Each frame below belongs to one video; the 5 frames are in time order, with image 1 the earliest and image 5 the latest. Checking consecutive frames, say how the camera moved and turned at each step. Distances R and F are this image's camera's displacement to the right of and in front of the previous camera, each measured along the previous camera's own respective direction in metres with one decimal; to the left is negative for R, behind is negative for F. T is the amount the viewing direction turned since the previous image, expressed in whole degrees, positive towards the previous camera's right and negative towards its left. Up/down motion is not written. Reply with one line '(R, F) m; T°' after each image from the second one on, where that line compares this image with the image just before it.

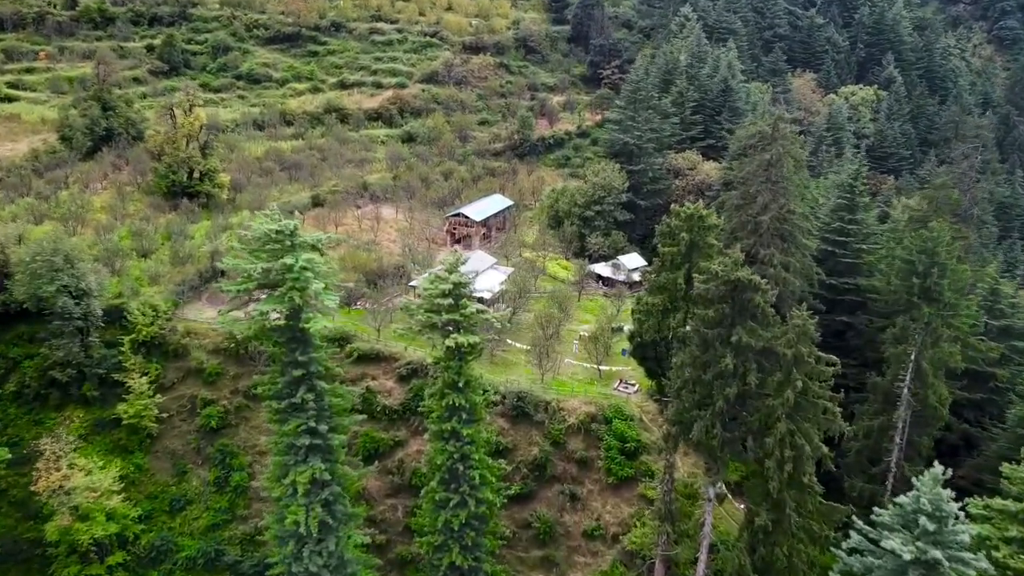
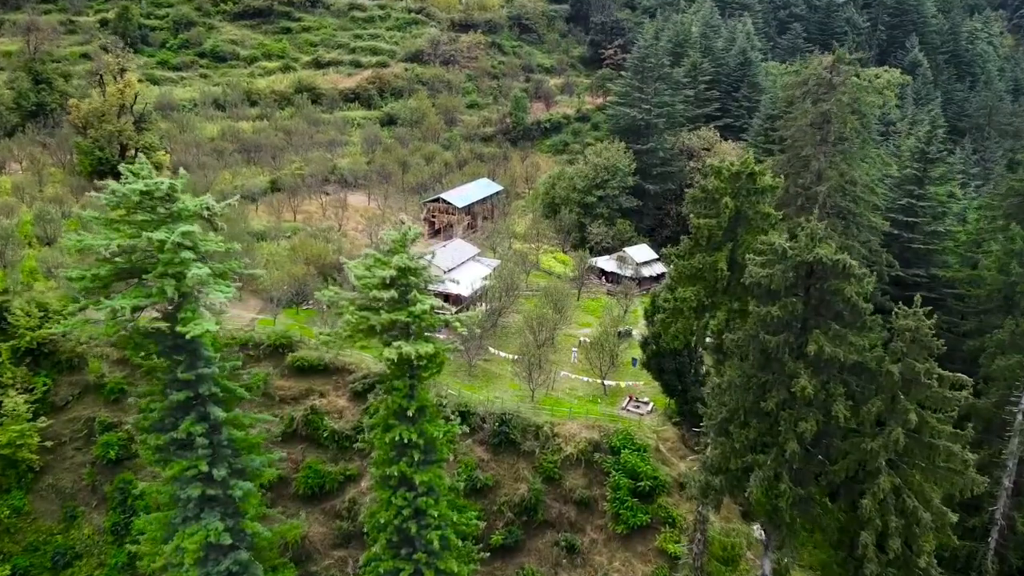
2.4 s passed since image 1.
(+0.4, +6.5) m; 0°
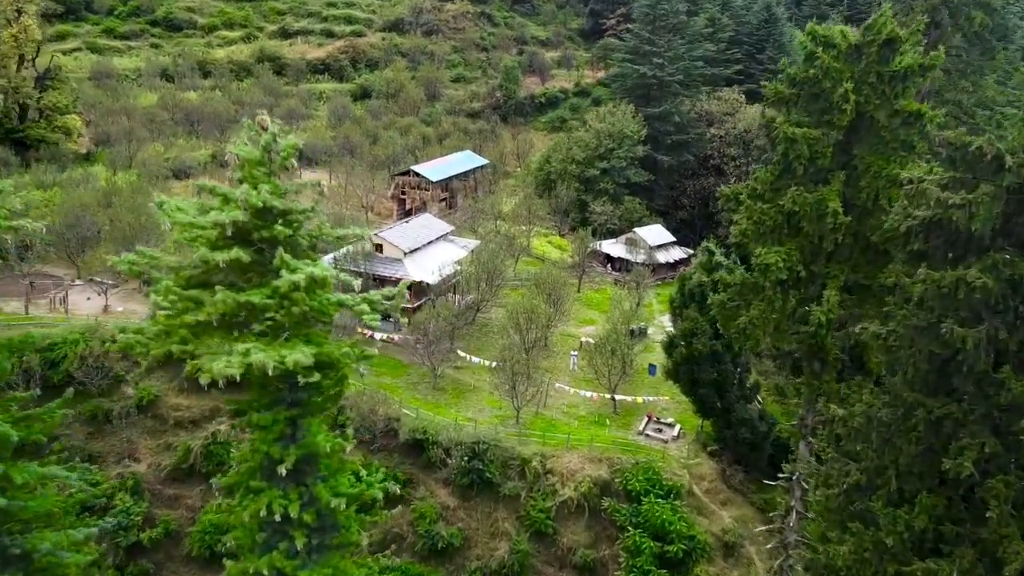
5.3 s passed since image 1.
(+0.4, +6.8) m; 0°
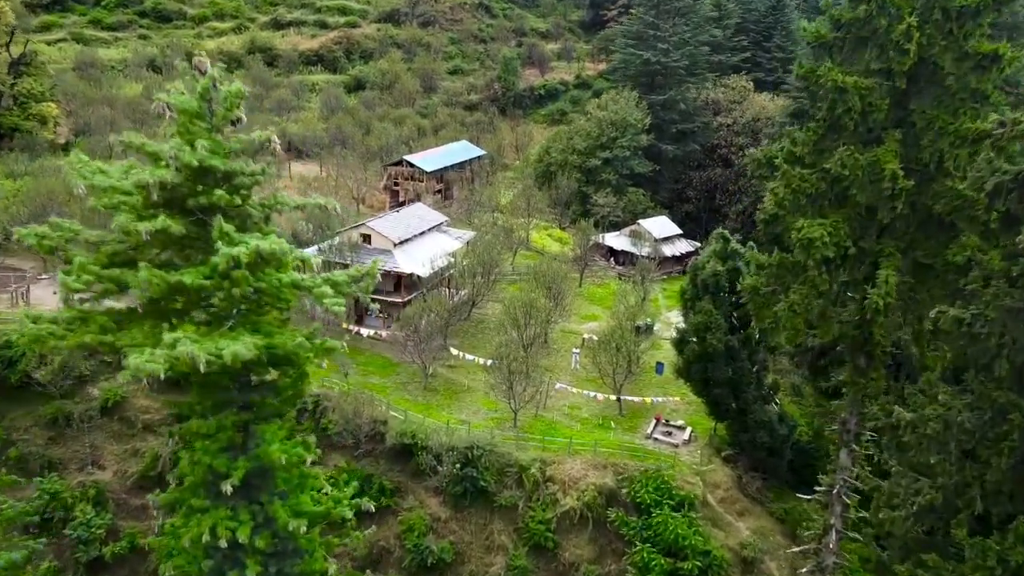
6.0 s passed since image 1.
(+0.1, +1.5) m; 0°
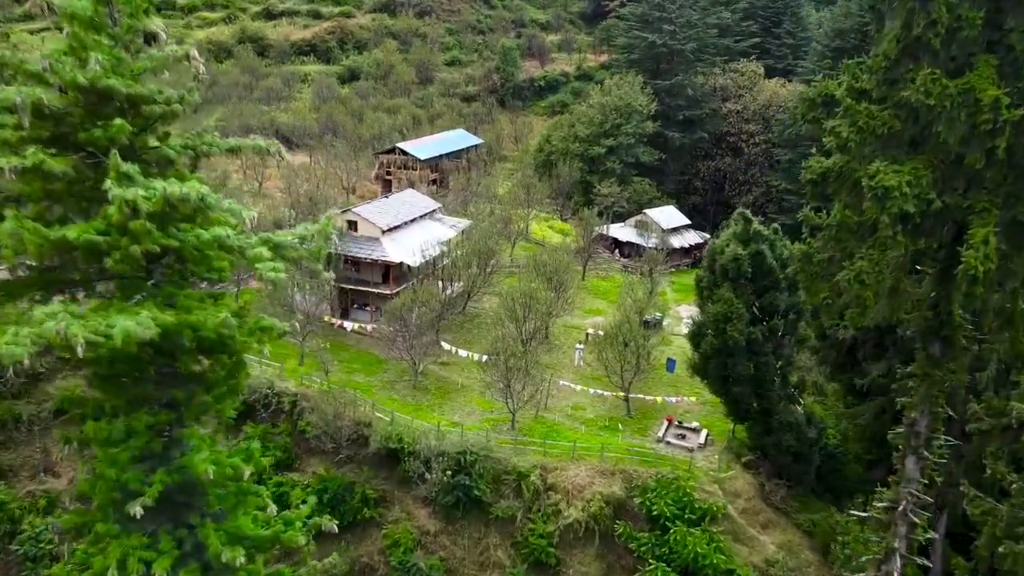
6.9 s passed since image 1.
(0.0, +1.6) m; 0°
